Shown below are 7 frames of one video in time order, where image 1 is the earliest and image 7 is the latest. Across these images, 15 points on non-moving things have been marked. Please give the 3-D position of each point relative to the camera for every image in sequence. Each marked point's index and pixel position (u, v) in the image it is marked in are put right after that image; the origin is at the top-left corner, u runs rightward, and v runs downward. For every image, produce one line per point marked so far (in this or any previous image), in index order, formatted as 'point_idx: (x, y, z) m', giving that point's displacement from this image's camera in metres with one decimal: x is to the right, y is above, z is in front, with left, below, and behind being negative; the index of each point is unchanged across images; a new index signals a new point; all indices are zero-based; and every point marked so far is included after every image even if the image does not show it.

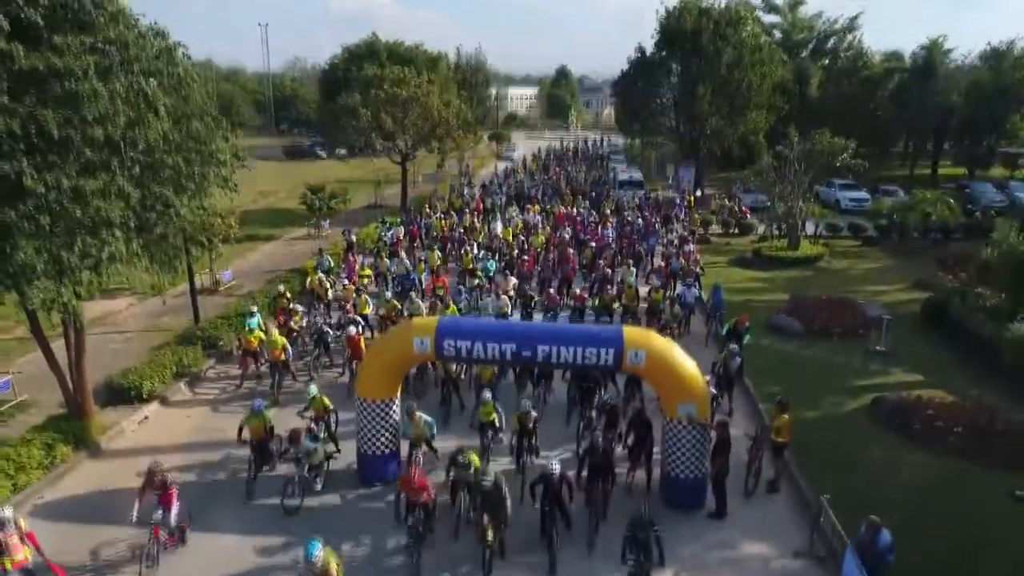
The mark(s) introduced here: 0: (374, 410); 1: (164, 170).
0: (-2.8, -2.5, +14.7) m
1: (-7.1, +2.4, +14.8) m
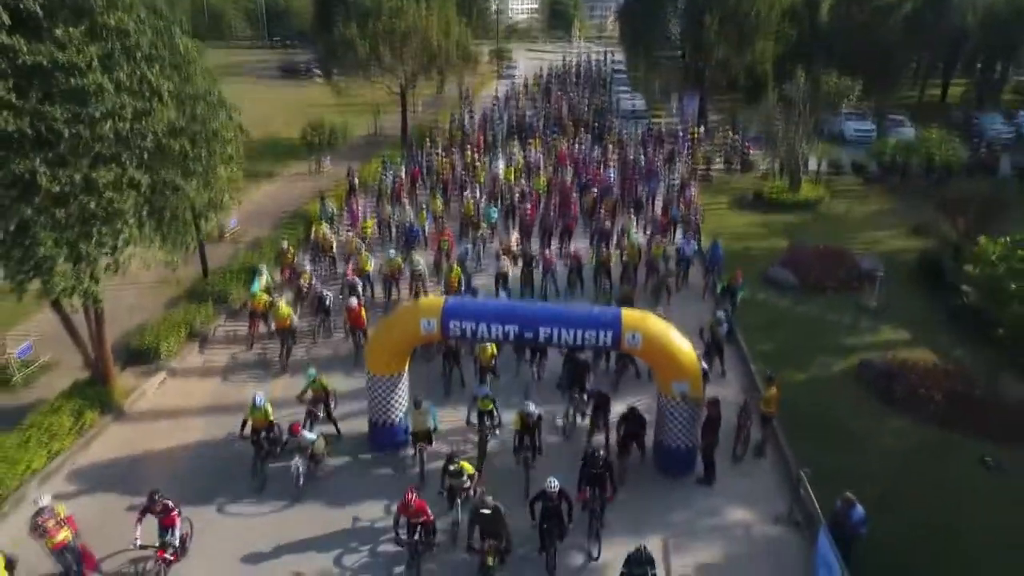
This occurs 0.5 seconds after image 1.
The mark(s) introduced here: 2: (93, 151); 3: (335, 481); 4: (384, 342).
0: (-2.8, -2.1, +15.5) m
1: (-7.1, +2.8, +15.0) m
2: (-7.8, +2.6, +13.2) m
3: (-3.8, -4.1, +15.0) m
4: (-2.7, -1.2, +15.2) m
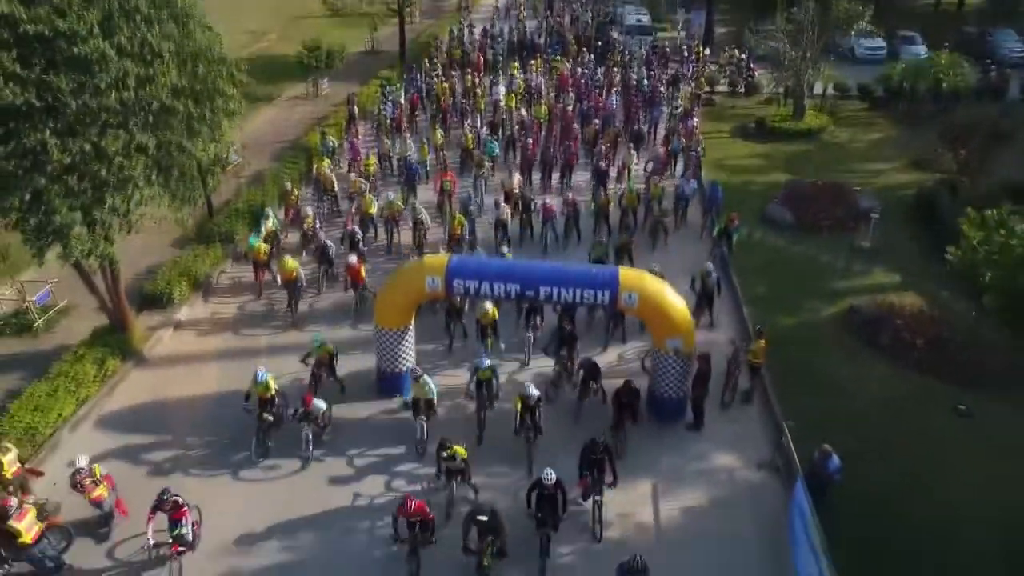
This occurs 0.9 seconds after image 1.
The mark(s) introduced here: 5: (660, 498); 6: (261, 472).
0: (-2.8, -1.1, +16.2) m
1: (-7.0, +3.6, +15.1) m
2: (-7.7, +3.2, +13.4) m
3: (-3.7, -3.2, +16.0) m
4: (-2.7, -0.2, +15.8) m
5: (+3.0, -4.2, +14.3) m
6: (-5.2, -3.7, +15.1) m
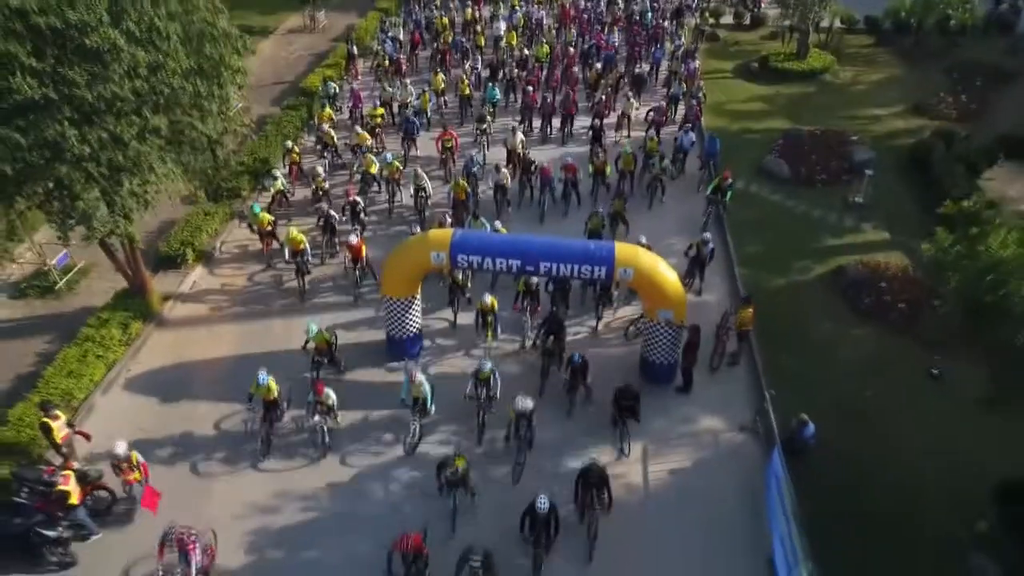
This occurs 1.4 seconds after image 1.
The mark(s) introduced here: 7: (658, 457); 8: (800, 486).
0: (-2.7, -0.4, +17.1) m
1: (-7.0, +4.1, +15.4) m
2: (-7.7, +3.5, +13.8) m
3: (-3.7, -2.5, +17.2) m
4: (-2.6, +0.4, +16.6) m
5: (+3.0, -3.7, +15.6) m
6: (-5.2, -3.2, +16.3) m
7: (+3.2, -3.7, +15.7) m
8: (+5.9, -4.2, +14.8) m
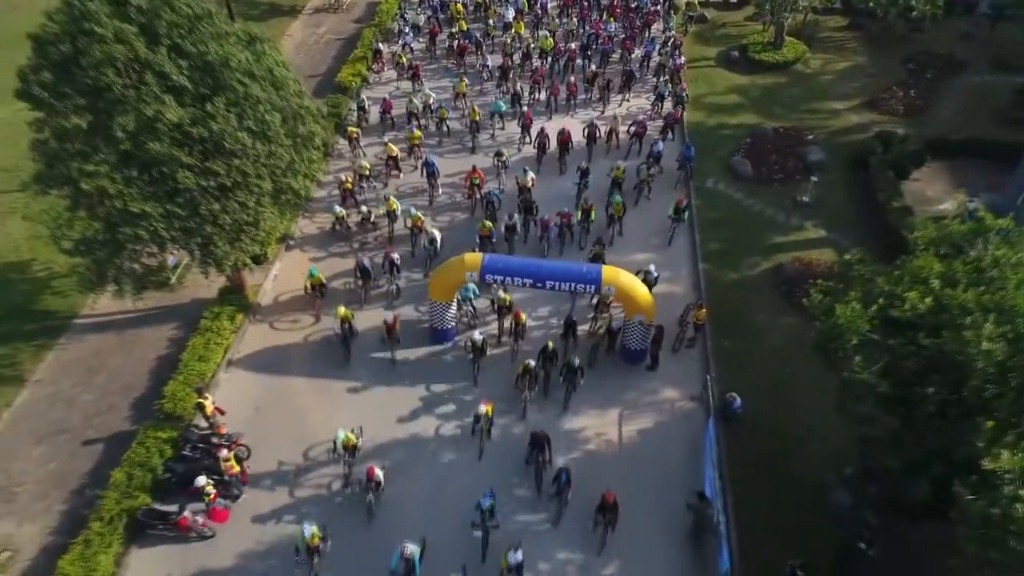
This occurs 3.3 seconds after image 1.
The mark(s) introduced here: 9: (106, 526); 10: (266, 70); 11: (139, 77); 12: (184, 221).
0: (-2.3, -0.6, +23.0) m
1: (-6.6, +3.7, +20.7) m
2: (-7.3, +2.8, +19.2) m
3: (-3.3, -2.7, +23.3) m
4: (-2.2, +0.1, +22.3) m
5: (+3.4, -4.1, +21.9) m
6: (-4.8, -3.4, +22.5) m
7: (+3.6, -4.0, +22.0) m
8: (+6.3, -4.7, +21.2) m
9: (-10.6, -6.2, +18.6) m
10: (-6.8, +6.0, +19.9) m
11: (-9.2, +5.2, +17.8) m
12: (-8.6, +1.8, +18.7) m
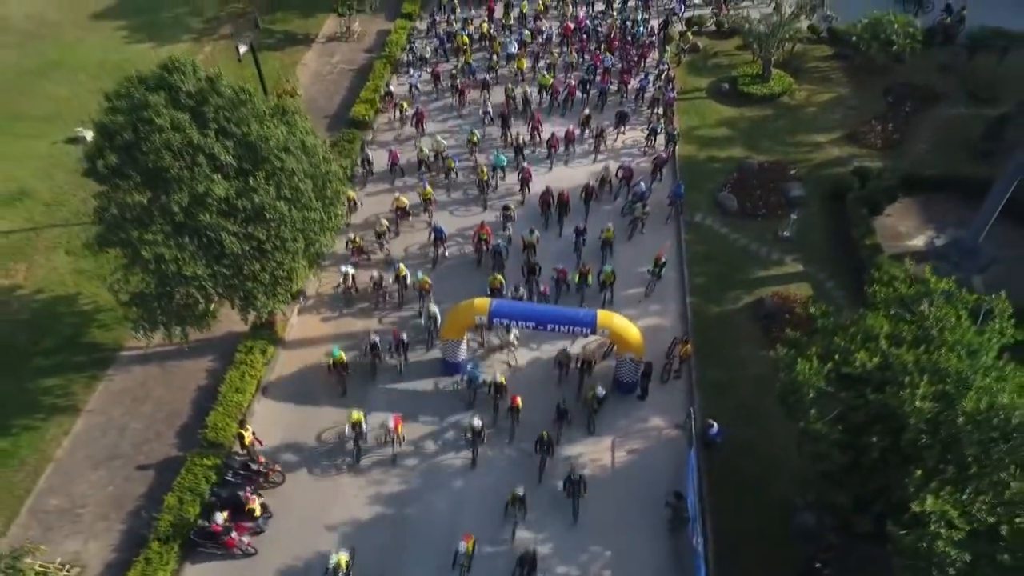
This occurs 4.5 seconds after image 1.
0: (-2.1, -2.0, +25.6) m
1: (-6.4, +2.2, +23.2) m
2: (-7.1, +1.3, +21.7) m
3: (-3.1, -4.0, +26.0) m
4: (-2.1, -1.3, +24.9) m
5: (+3.6, -5.5, +24.6) m
6: (-4.6, -4.8, +25.2) m
7: (+3.8, -5.4, +24.7) m
8: (+6.5, -6.1, +23.9) m
9: (-10.4, -7.7, +21.4) m
10: (-6.7, +4.6, +22.3) m
11: (-9.0, +3.7, +20.3) m
12: (-8.4, +0.3, +21.2) m
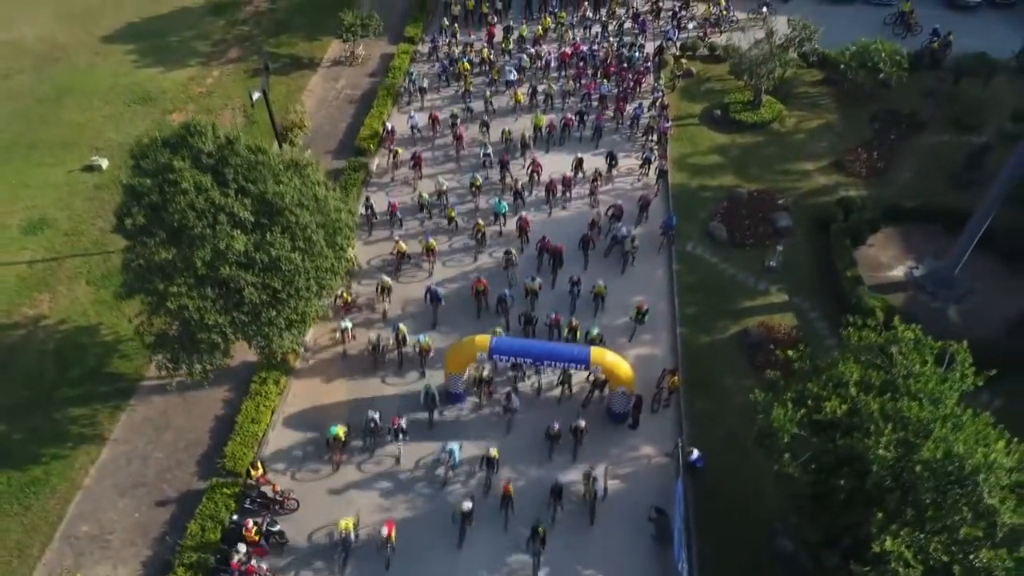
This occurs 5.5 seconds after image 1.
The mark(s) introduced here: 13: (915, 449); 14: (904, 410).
0: (-2.2, -3.4, +27.2) m
1: (-6.5, +0.8, +24.8) m
2: (-7.2, -0.1, +23.3) m
3: (-3.2, -5.4, +27.6) m
4: (-2.1, -2.7, +26.6) m
5: (+3.6, -6.9, +26.3) m
6: (-4.6, -6.2, +26.9) m
7: (+3.8, -6.8, +26.4) m
8: (+6.4, -7.5, +25.6) m
9: (-10.4, -9.1, +23.1) m
10: (-6.7, +3.2, +23.8) m
11: (-9.1, +2.2, +21.8) m
12: (-8.5, -1.2, +22.8) m
13: (+10.3, -4.2, +18.4) m
14: (+10.3, -3.3, +18.8) m
